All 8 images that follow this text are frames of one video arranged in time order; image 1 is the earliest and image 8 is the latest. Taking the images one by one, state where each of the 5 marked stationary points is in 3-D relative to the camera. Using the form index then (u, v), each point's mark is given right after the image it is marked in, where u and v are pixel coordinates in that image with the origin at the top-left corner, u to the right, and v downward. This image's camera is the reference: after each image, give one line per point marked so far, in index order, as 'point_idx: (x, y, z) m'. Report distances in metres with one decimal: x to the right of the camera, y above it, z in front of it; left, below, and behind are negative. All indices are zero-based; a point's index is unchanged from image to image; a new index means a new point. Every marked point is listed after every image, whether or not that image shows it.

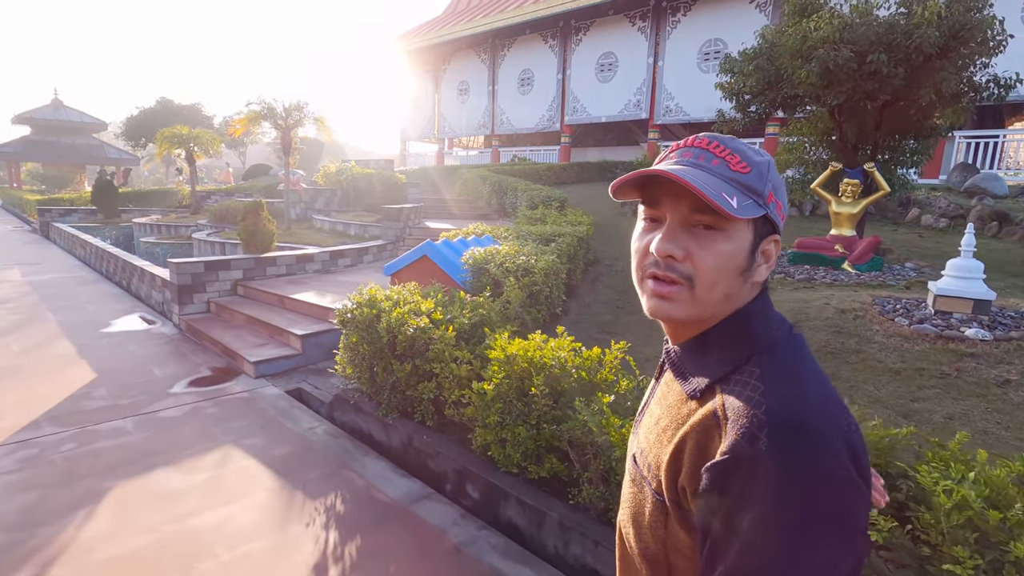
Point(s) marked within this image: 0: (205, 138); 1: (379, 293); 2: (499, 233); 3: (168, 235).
0: (-10.0, +5.1, +18.5) m
1: (-1.0, 0.0, +4.0) m
2: (-0.2, +0.6, +6.1) m
3: (-7.7, +1.2, +12.3) m
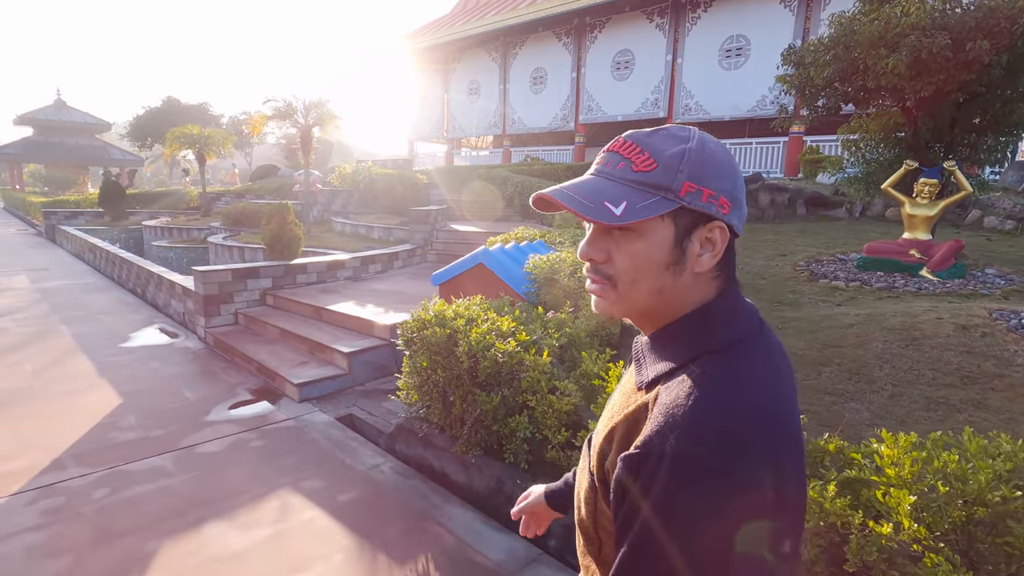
0: (-9.4, +5.0, +18.0) m
1: (-0.4, -0.1, +3.5) m
2: (+0.4, +0.5, +5.6) m
3: (-7.2, +1.1, +11.9) m
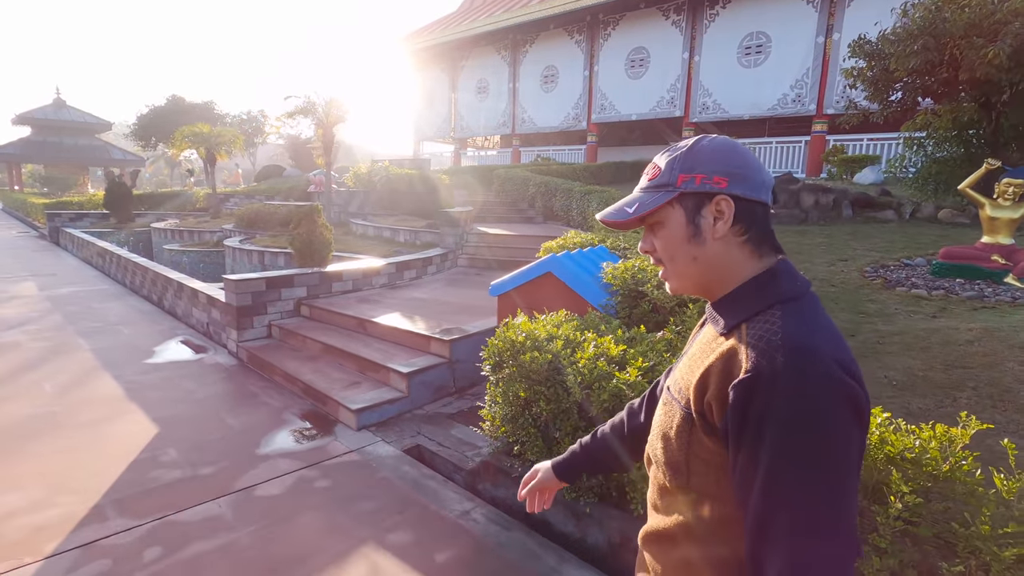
0: (-8.9, +4.9, +17.5) m
1: (+0.2, -0.2, +3.1) m
2: (+1.0, +0.4, +5.2) m
3: (-6.6, +1.0, +11.4) m
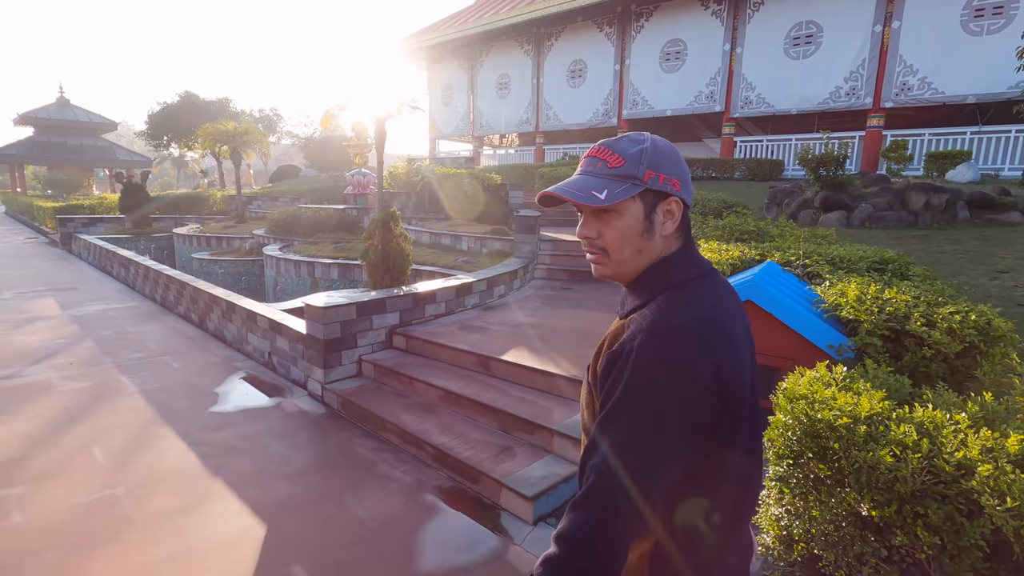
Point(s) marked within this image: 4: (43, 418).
0: (-7.9, +4.6, +16.5) m
1: (+1.3, -0.4, +2.1) m
2: (+2.1, +0.2, +4.2) m
3: (-5.5, +0.8, +10.4) m
4: (-3.2, -0.9, +3.7) m
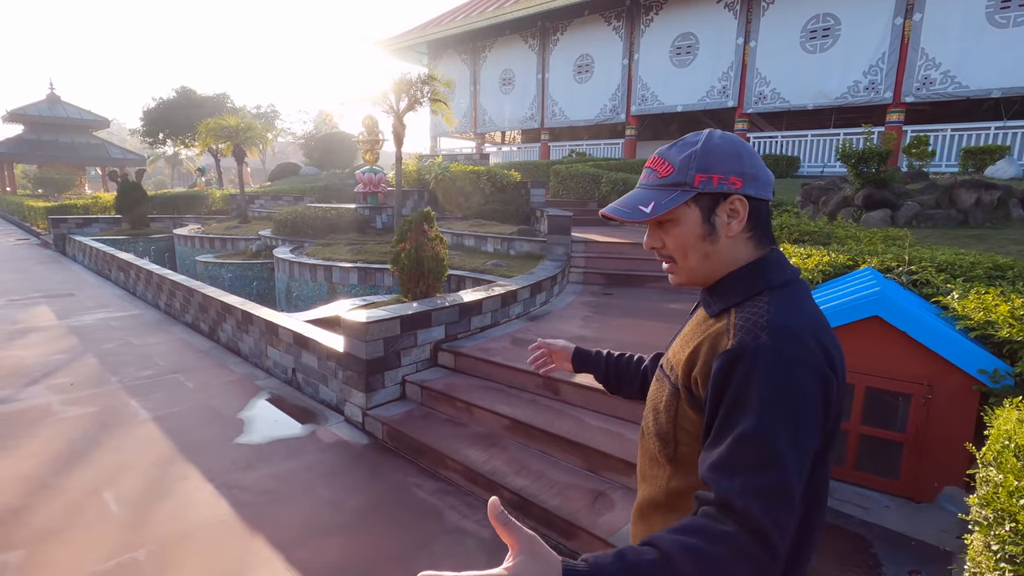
0: (-7.6, +4.6, +15.9) m
1: (+1.8, -0.5, +1.6) m
2: (+2.5, +0.2, +3.8) m
3: (-5.1, +0.7, +9.9) m
4: (-2.7, -1.0, +3.2) m
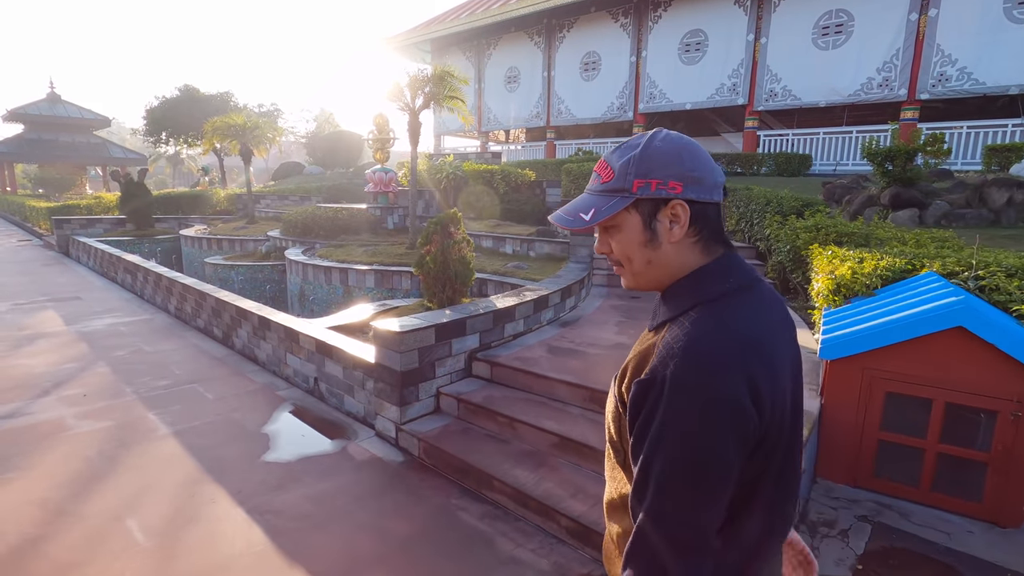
0: (-7.3, +4.5, +15.7) m
1: (+2.0, -0.6, +1.4) m
2: (+2.8, +0.1, +3.5) m
3: (-4.9, +0.6, +9.6) m
4: (-2.5, -1.0, +3.0) m
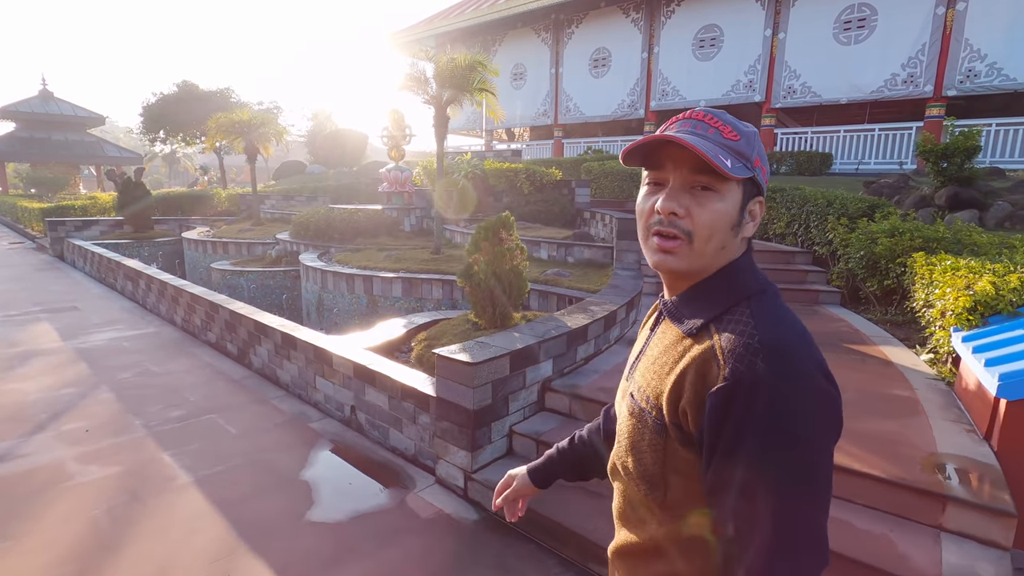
0: (-6.9, +4.4, +15.1) m
1: (+2.5, -0.7, +0.9) m
2: (+3.3, 0.0, +3.0) m
3: (-4.5, +0.5, +9.0) m
4: (-2.0, -1.1, +2.4) m
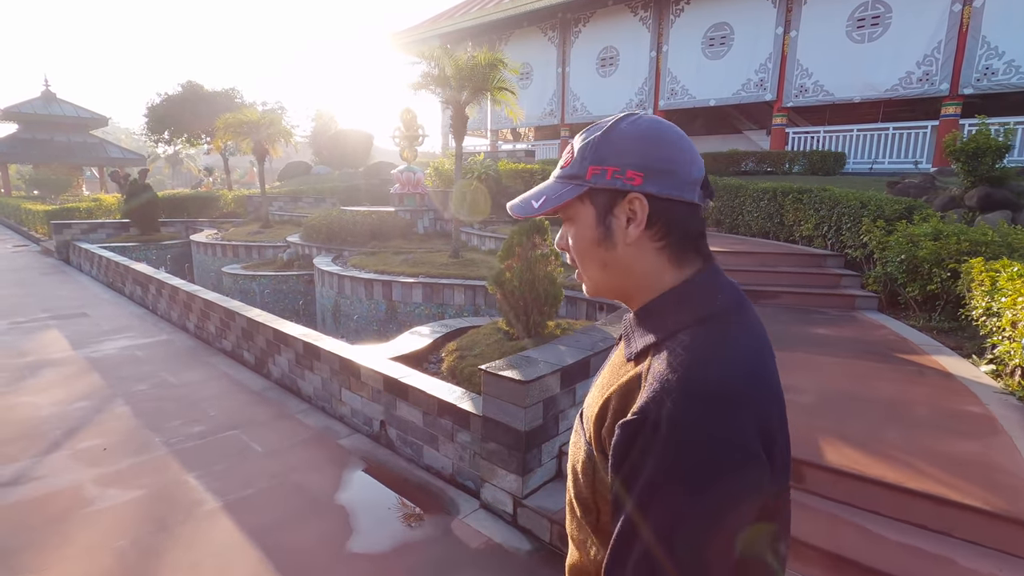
0: (-6.7, +4.4, +14.9) m
1: (+2.8, -0.7, +0.7) m
2: (+3.5, 0.0, +2.8) m
3: (-4.2, +0.5, +8.8) m
4: (-1.7, -1.2, +2.2) m
